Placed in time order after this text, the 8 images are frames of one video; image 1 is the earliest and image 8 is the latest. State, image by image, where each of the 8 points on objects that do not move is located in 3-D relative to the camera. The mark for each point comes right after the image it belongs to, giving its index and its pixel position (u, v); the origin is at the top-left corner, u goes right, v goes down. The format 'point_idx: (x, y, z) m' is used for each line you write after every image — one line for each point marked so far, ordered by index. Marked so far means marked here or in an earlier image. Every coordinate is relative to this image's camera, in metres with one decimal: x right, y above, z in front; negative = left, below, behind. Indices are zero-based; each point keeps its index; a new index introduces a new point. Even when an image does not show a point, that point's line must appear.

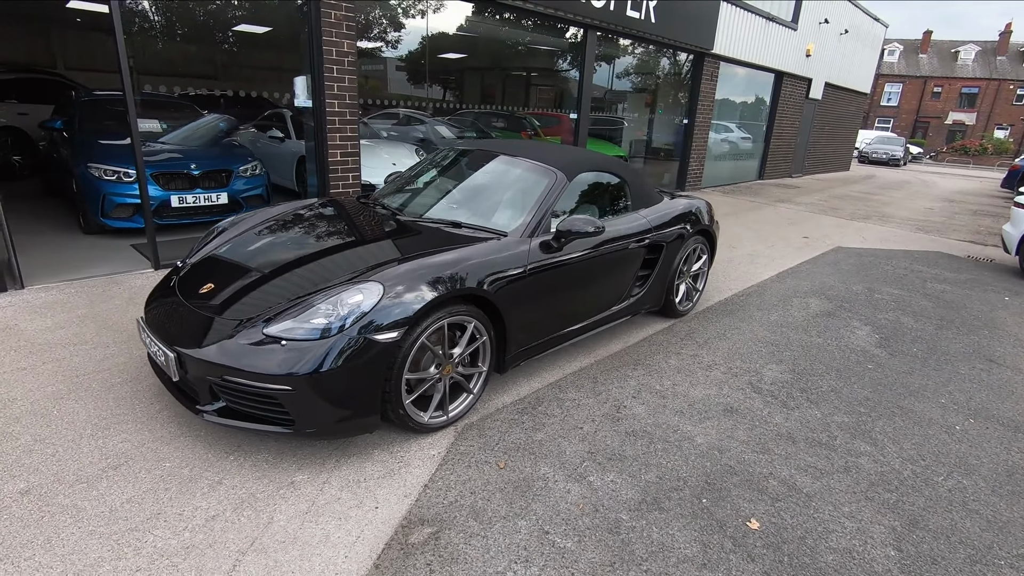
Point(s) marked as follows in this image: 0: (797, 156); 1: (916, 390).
0: (+8.5, +3.9, +16.2) m
1: (+2.5, -0.7, +3.4) m
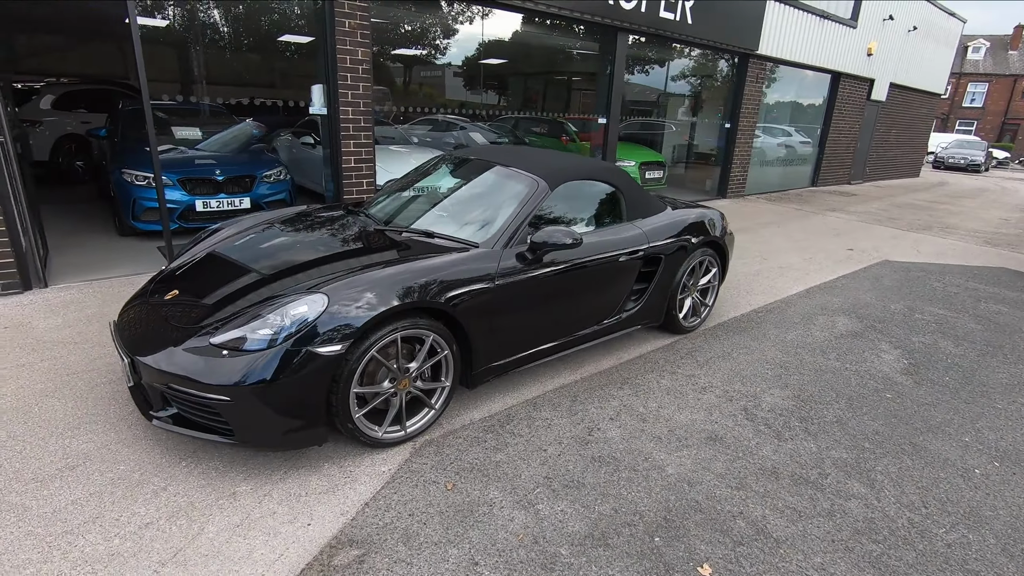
0: (+9.7, +3.5, +15.2) m
1: (+2.4, -0.8, +3.1) m
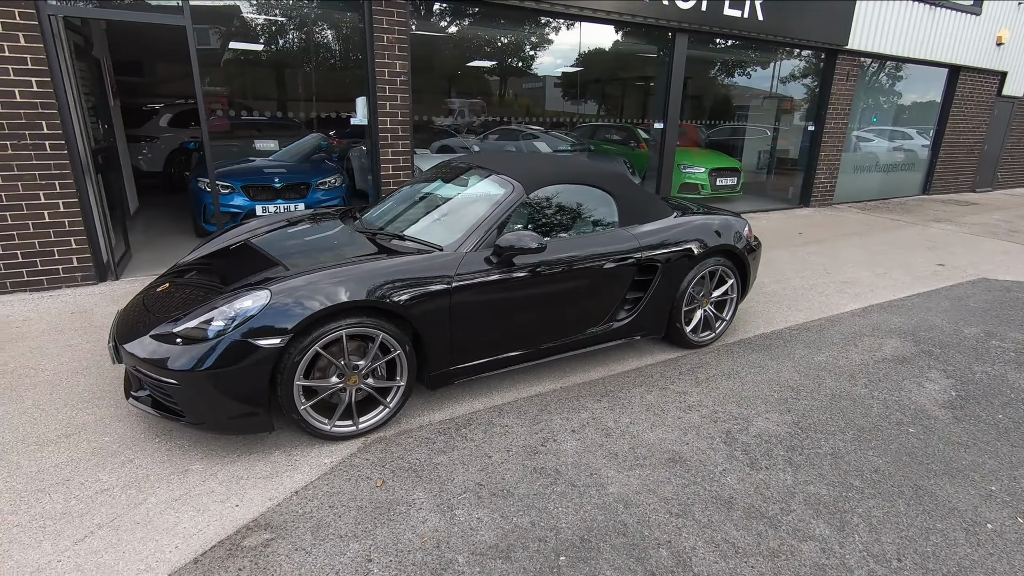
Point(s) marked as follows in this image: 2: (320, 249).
0: (+11.6, +3.0, +13.3) m
1: (+2.2, -0.9, +2.6) m
2: (-1.1, +0.2, +3.1) m
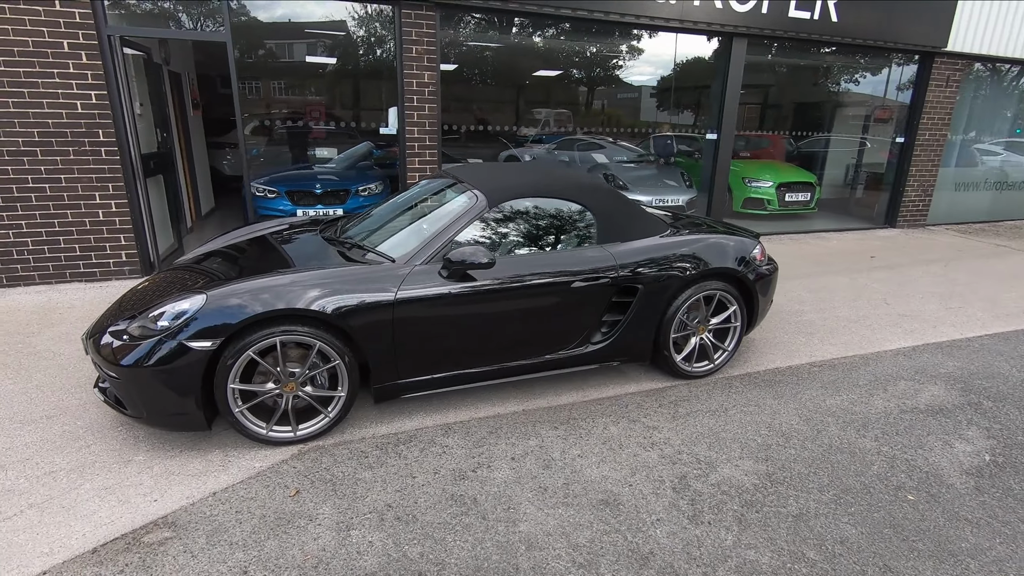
0: (+13.0, +2.1, +11.3) m
1: (+1.8, -1.1, +2.2) m
2: (-1.3, +0.2, +3.1) m
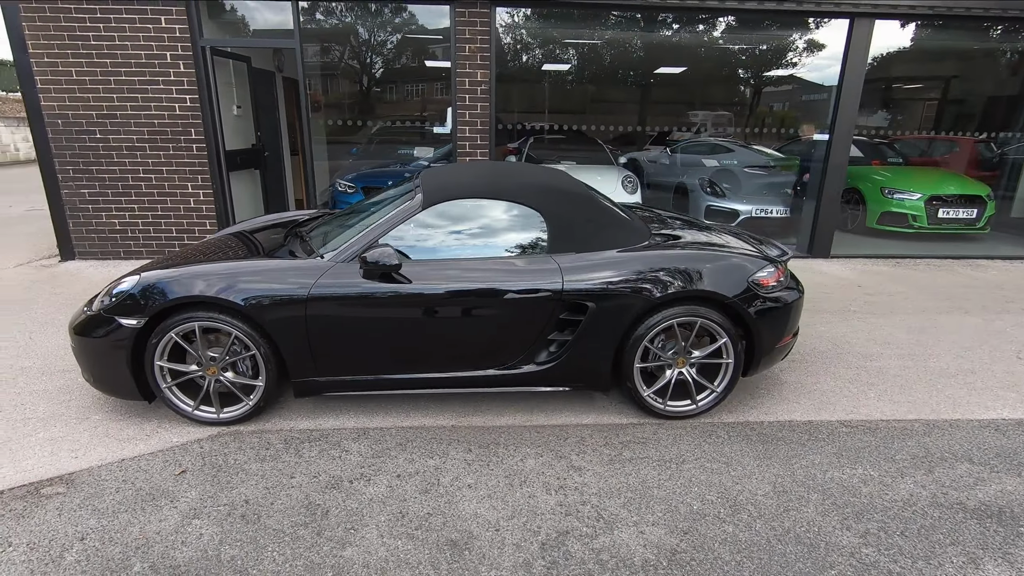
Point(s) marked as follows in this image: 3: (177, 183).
0: (+14.5, +0.9, +7.1) m
1: (+1.0, -1.2, +1.5) m
2: (-1.6, +0.3, +3.3) m
3: (-3.5, +1.1, +5.7) m
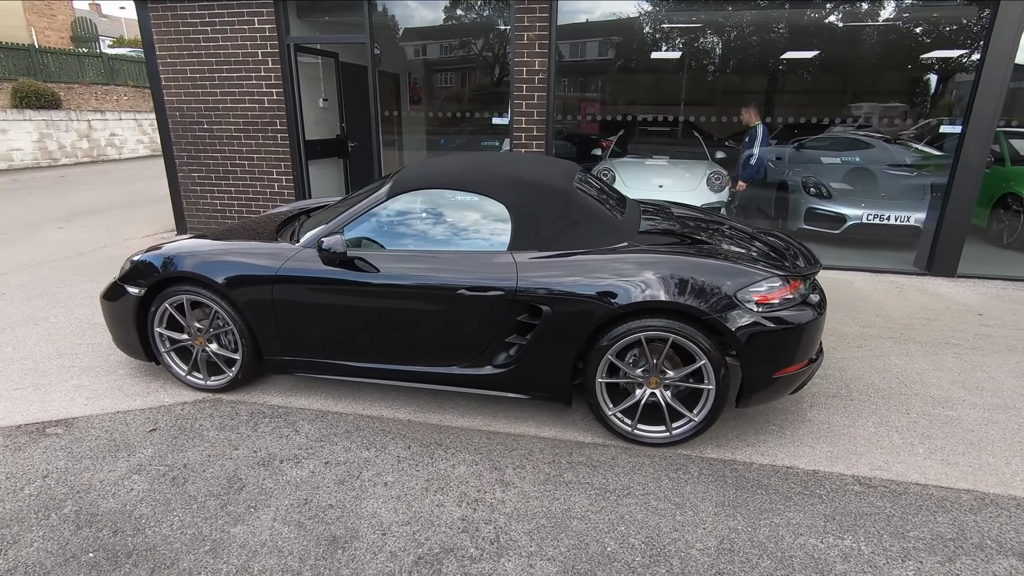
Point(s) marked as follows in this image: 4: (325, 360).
0: (+15.0, -0.1, +3.4) m
1: (+0.3, -1.3, +1.2) m
2: (-1.6, +0.4, +3.5) m
3: (-2.9, +1.4, +6.3) m
4: (-1.0, -0.4, +3.0) m
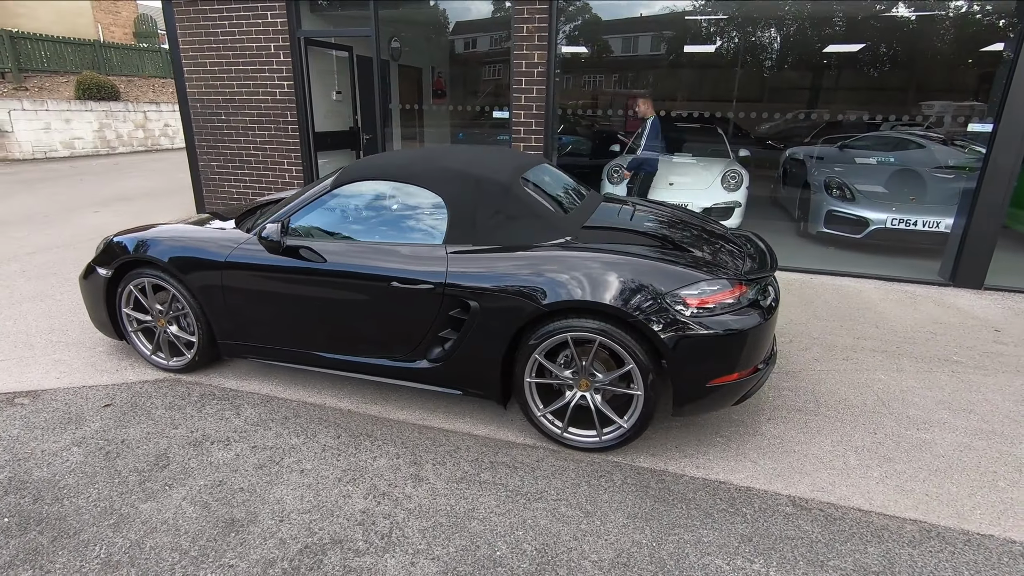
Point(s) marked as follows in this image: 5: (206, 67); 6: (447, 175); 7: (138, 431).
0: (+14.6, -0.6, +2.1) m
1: (-0.2, -1.3, +1.2) m
2: (-1.9, +0.5, +3.6) m
3: (-2.8, +1.5, +6.5) m
4: (-1.3, -0.3, +3.0) m
5: (-3.6, +2.6, +6.4) m
6: (-0.3, +0.6, +2.7) m
7: (-1.9, -0.7, +2.7) m
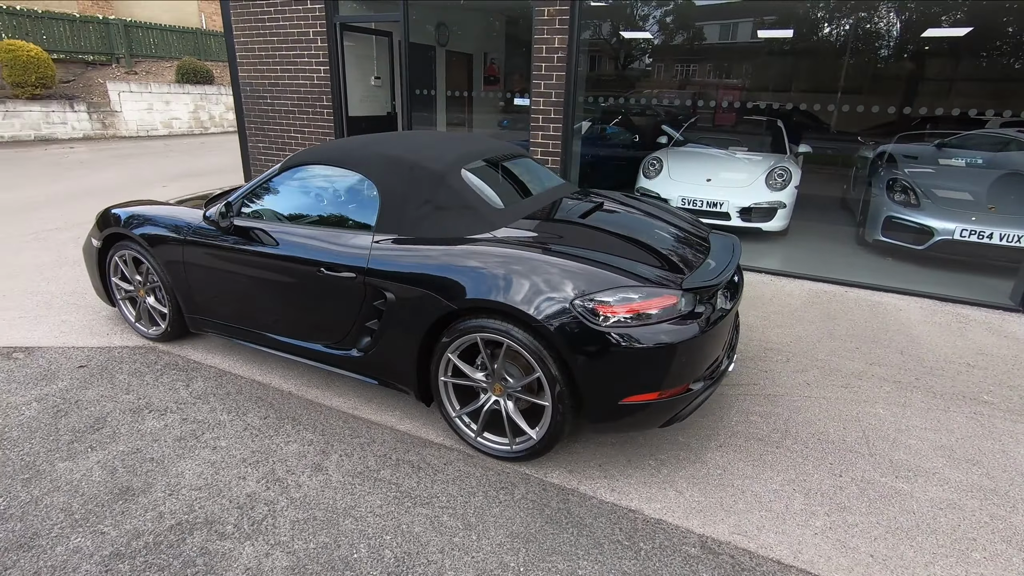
0: (+14.0, -1.6, -0.2) m
1: (-0.8, -1.2, +1.1) m
2: (-2.0, +0.6, +3.8) m
3: (-2.5, +1.8, +6.7) m
4: (-1.6, -0.2, +3.1) m
5: (-3.2, +2.9, +6.8) m
6: (-0.6, +0.6, +2.6) m
7: (-2.2, -0.6, +2.9) m
